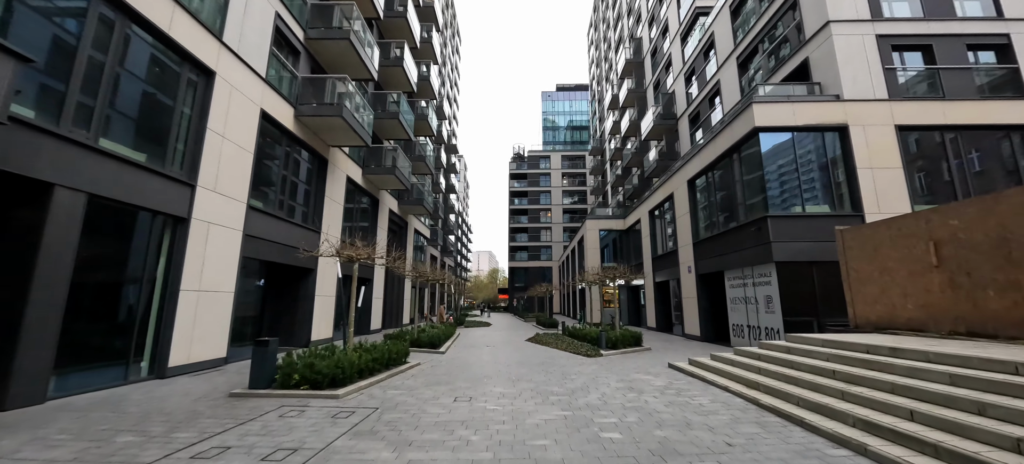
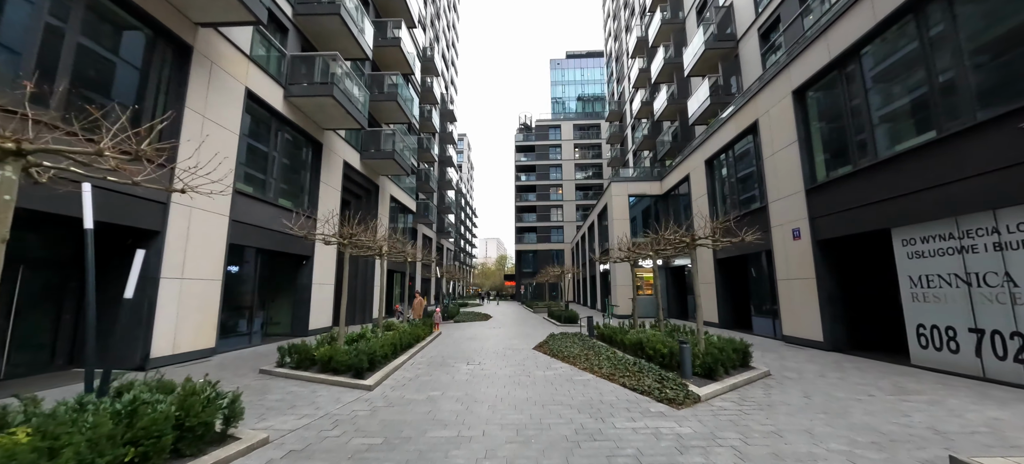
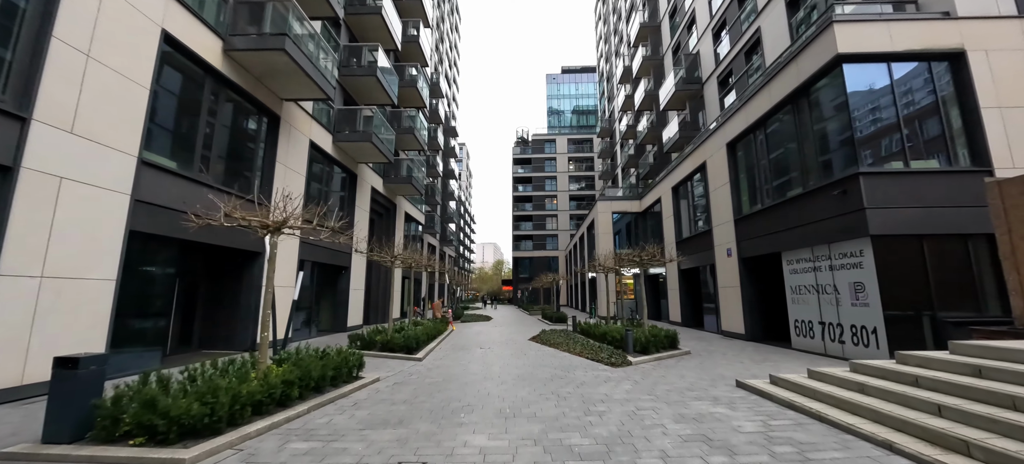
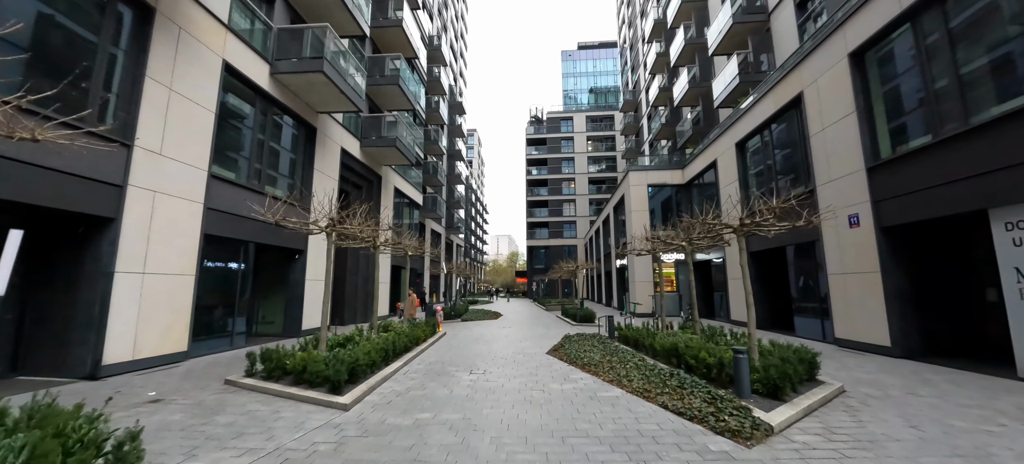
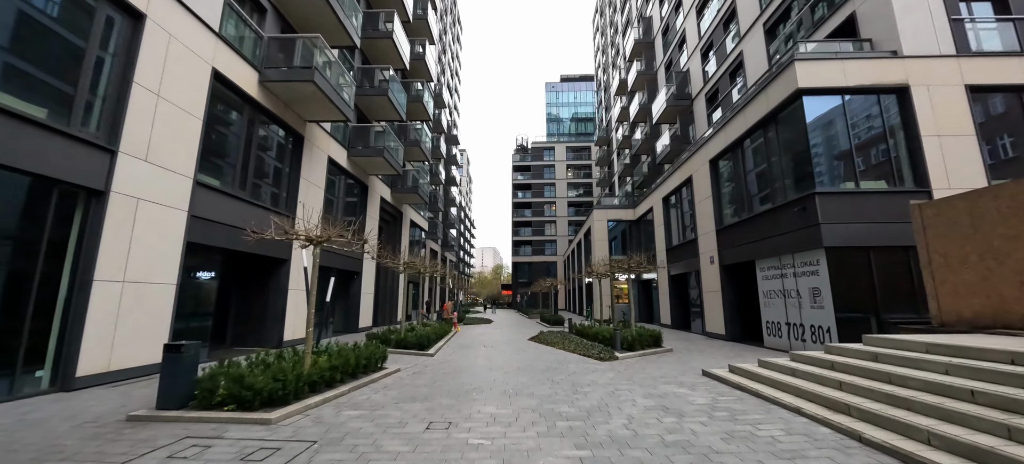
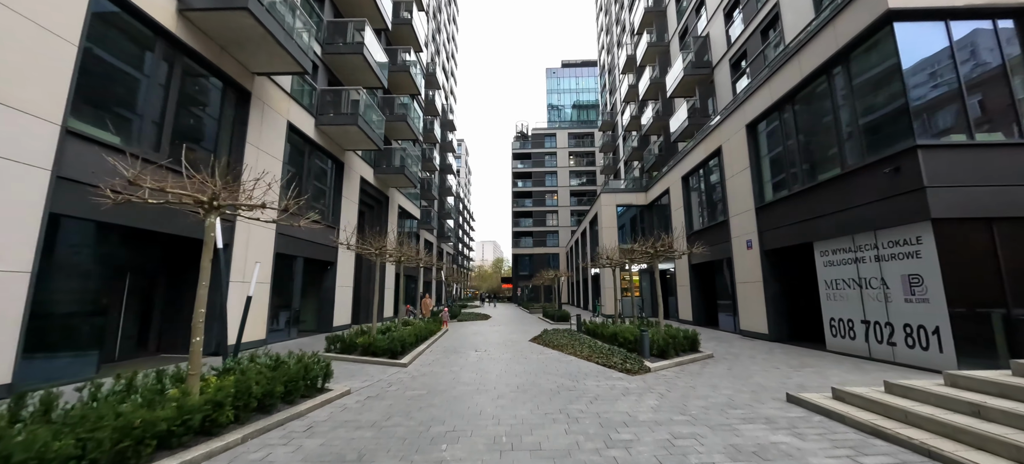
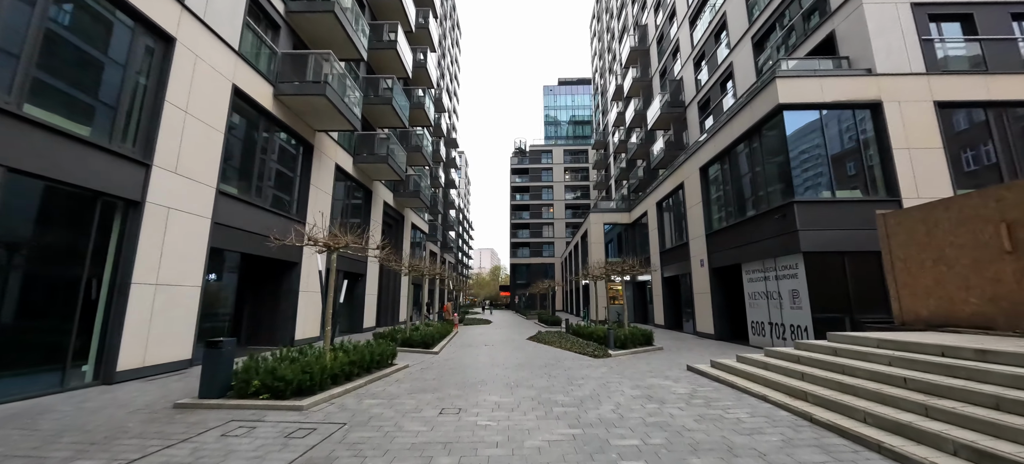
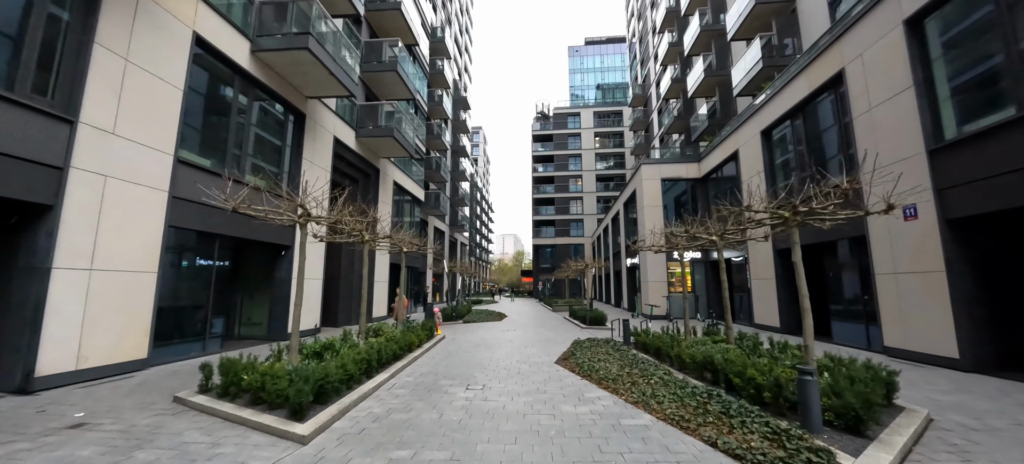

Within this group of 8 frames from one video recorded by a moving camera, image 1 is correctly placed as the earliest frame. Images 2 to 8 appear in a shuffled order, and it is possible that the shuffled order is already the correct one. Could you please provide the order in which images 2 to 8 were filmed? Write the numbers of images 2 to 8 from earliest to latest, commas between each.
7, 5, 3, 6, 2, 4, 8
